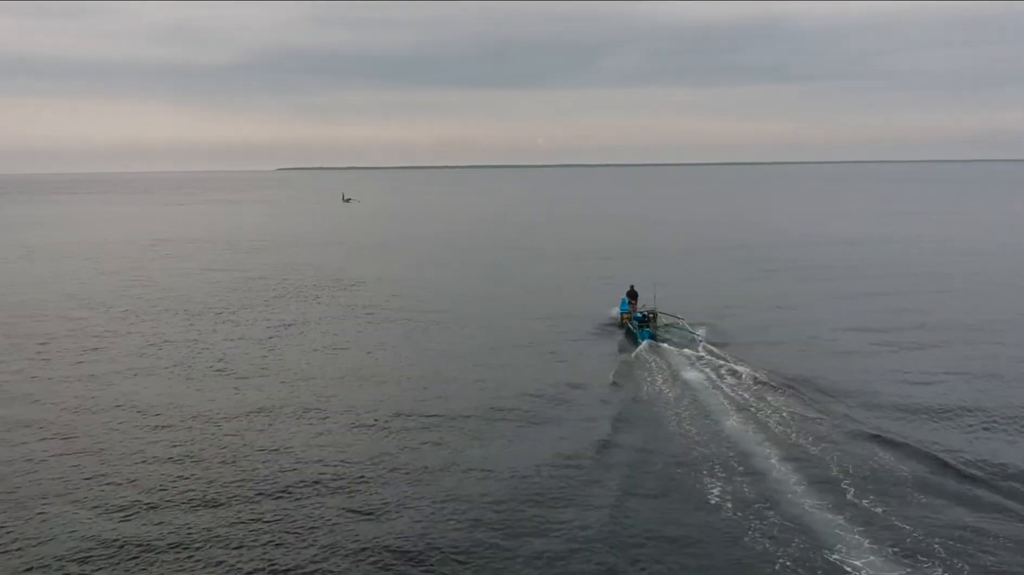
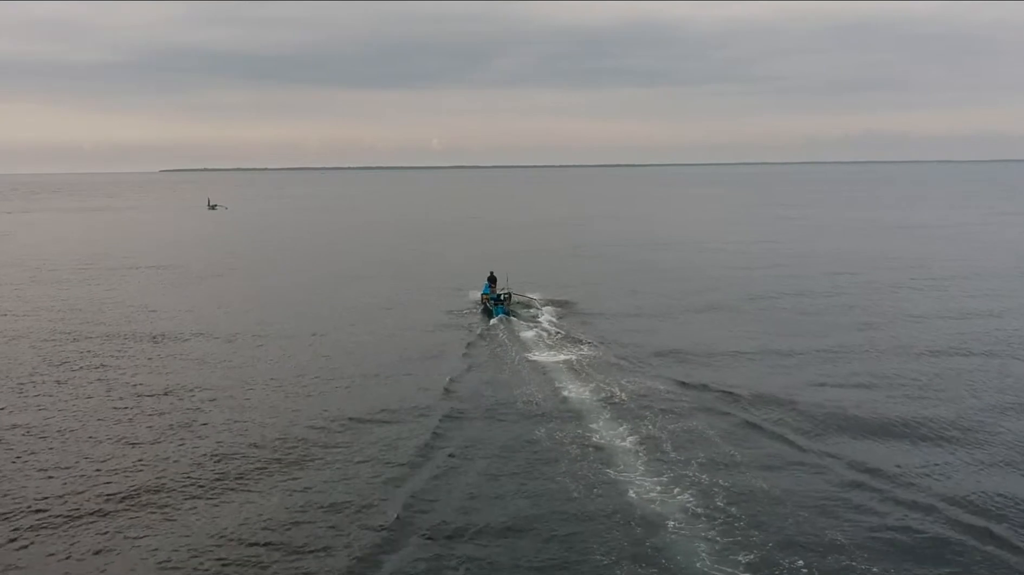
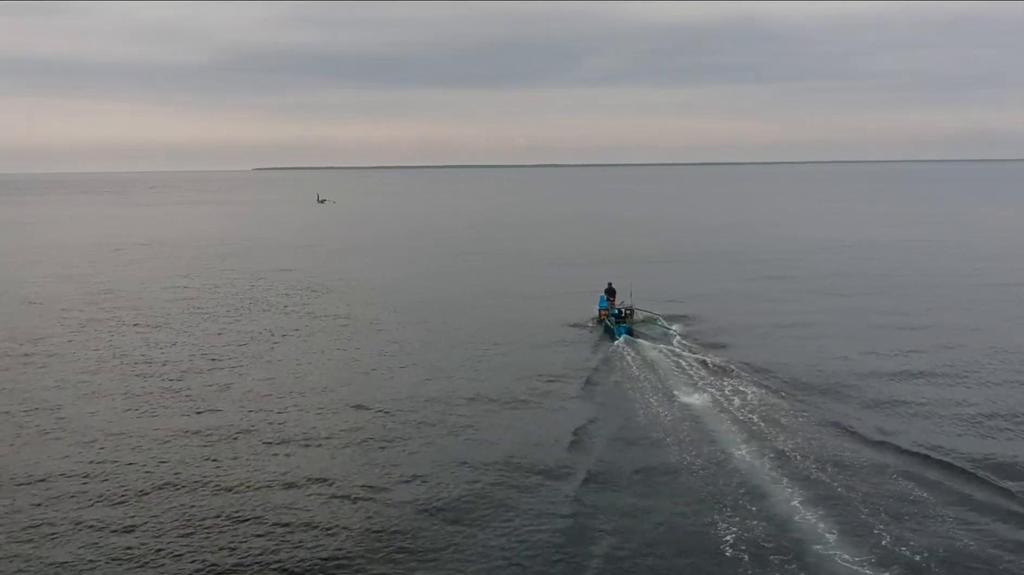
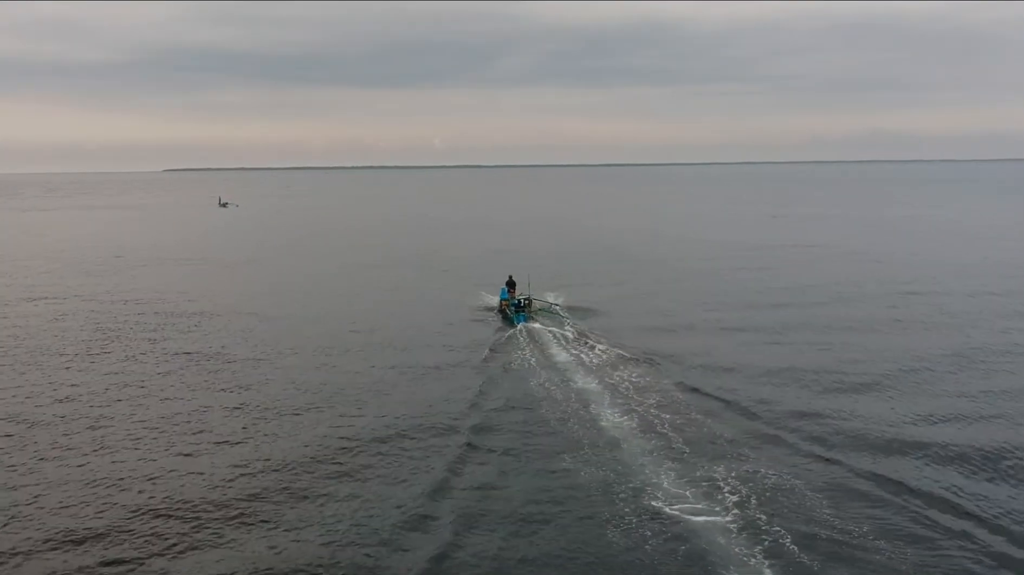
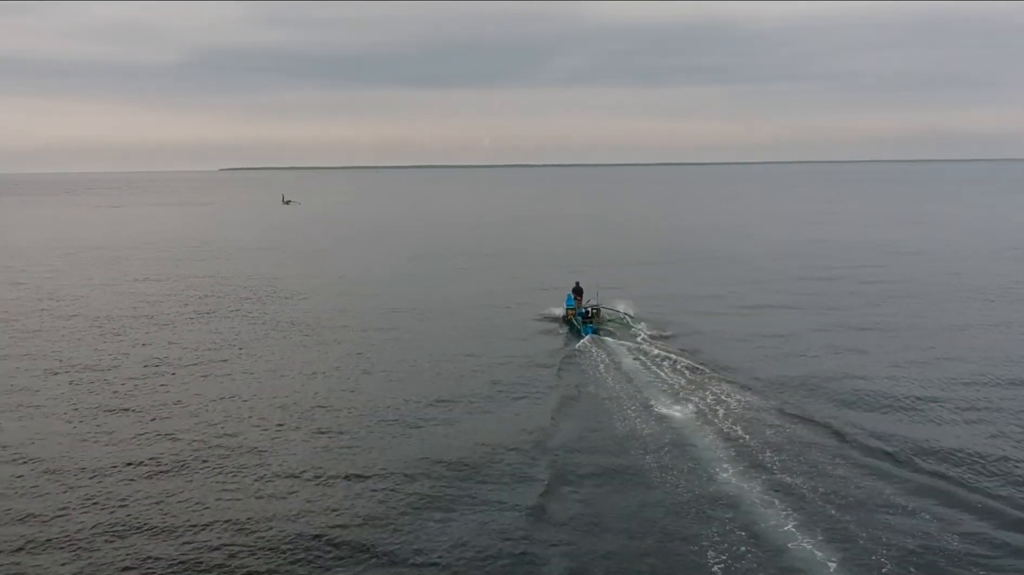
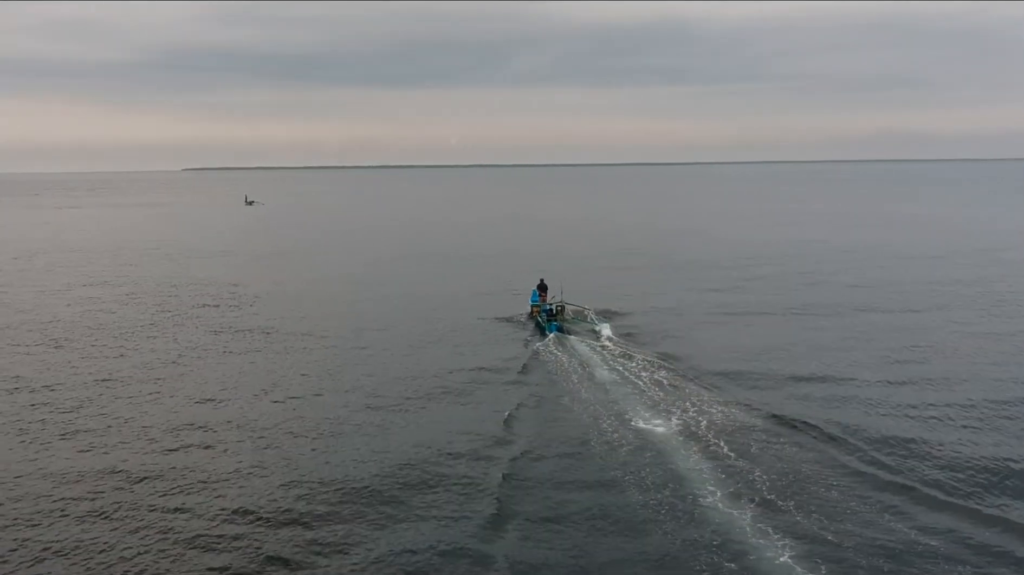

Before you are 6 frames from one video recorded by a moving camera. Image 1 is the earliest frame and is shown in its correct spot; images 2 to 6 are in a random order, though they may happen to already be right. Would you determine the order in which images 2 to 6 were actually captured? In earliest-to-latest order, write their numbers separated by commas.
3, 5, 6, 4, 2
